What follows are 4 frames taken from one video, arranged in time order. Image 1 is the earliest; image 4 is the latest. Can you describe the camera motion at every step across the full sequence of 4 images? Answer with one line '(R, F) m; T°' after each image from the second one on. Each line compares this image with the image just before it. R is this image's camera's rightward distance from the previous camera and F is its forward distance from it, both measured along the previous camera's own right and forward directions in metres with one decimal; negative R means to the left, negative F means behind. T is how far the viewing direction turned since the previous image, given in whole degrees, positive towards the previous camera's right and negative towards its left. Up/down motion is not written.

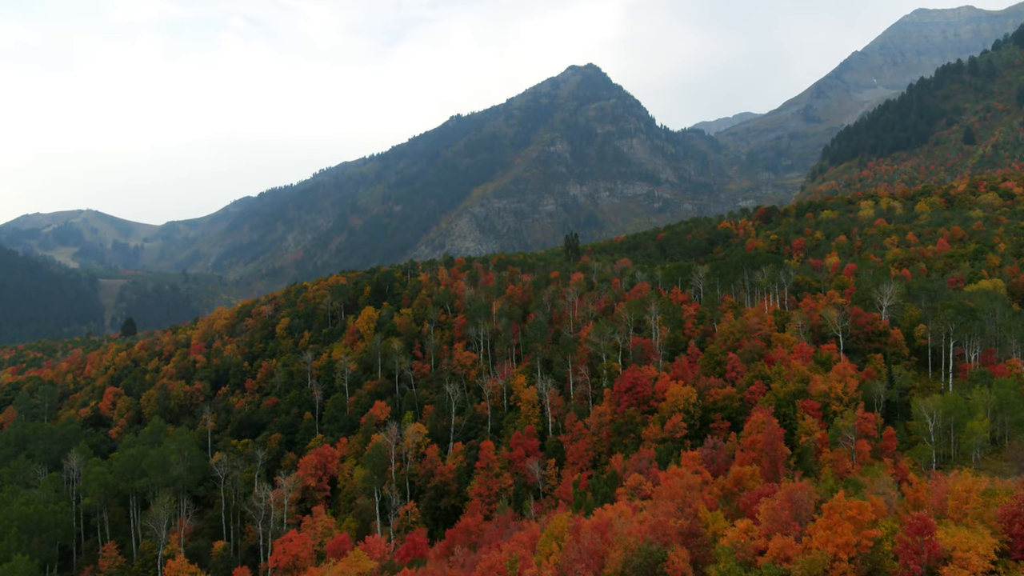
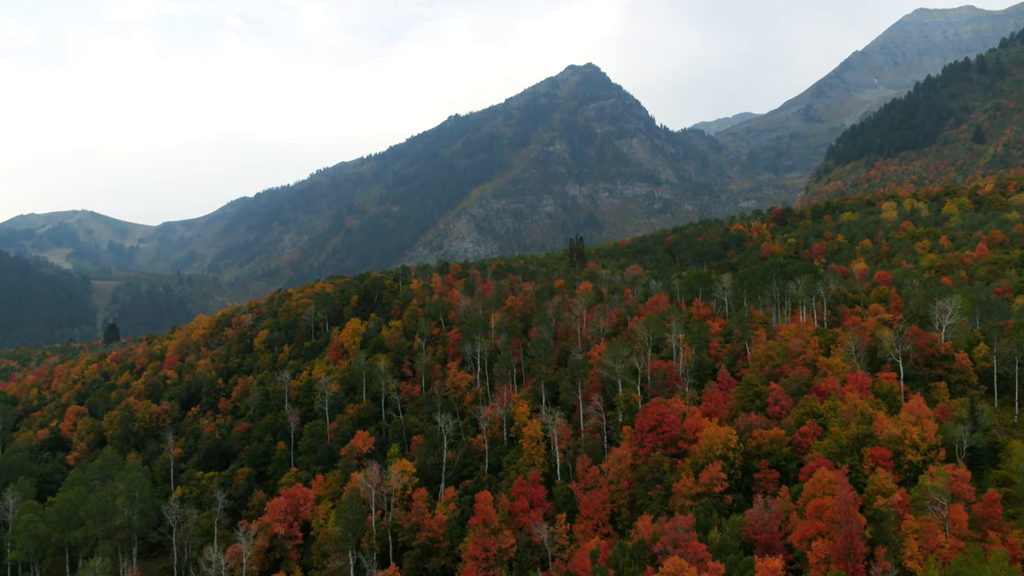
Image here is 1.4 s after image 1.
(-0.3, +11.0) m; 0°
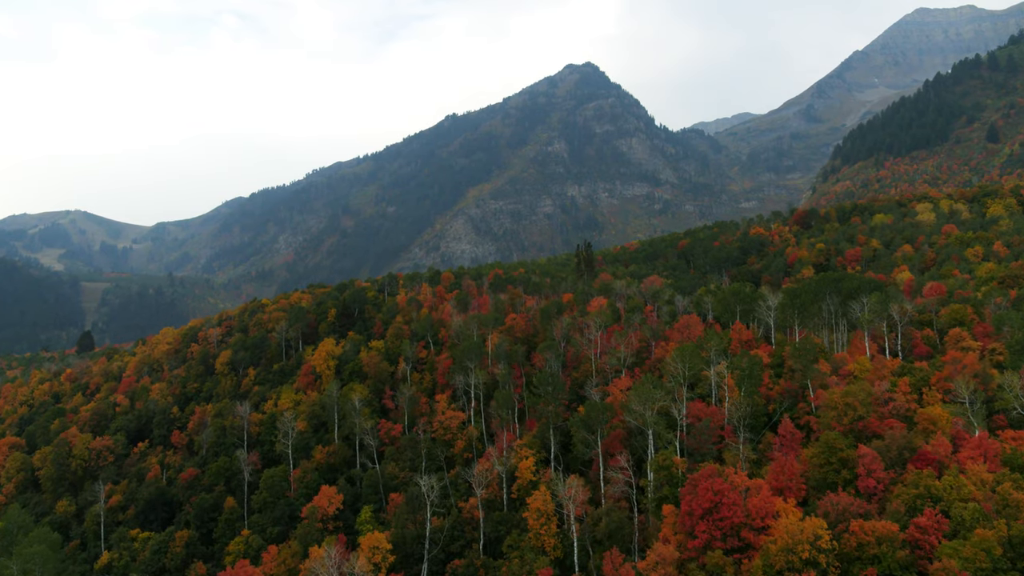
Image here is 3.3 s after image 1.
(-0.4, +15.0) m; 0°
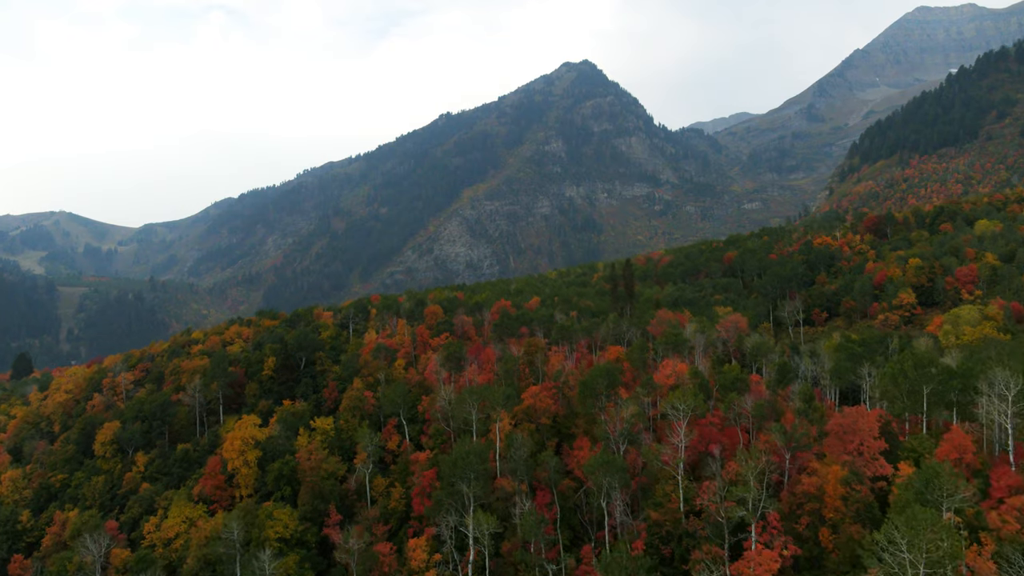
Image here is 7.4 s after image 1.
(-2.6, +32.0) m; +1°
